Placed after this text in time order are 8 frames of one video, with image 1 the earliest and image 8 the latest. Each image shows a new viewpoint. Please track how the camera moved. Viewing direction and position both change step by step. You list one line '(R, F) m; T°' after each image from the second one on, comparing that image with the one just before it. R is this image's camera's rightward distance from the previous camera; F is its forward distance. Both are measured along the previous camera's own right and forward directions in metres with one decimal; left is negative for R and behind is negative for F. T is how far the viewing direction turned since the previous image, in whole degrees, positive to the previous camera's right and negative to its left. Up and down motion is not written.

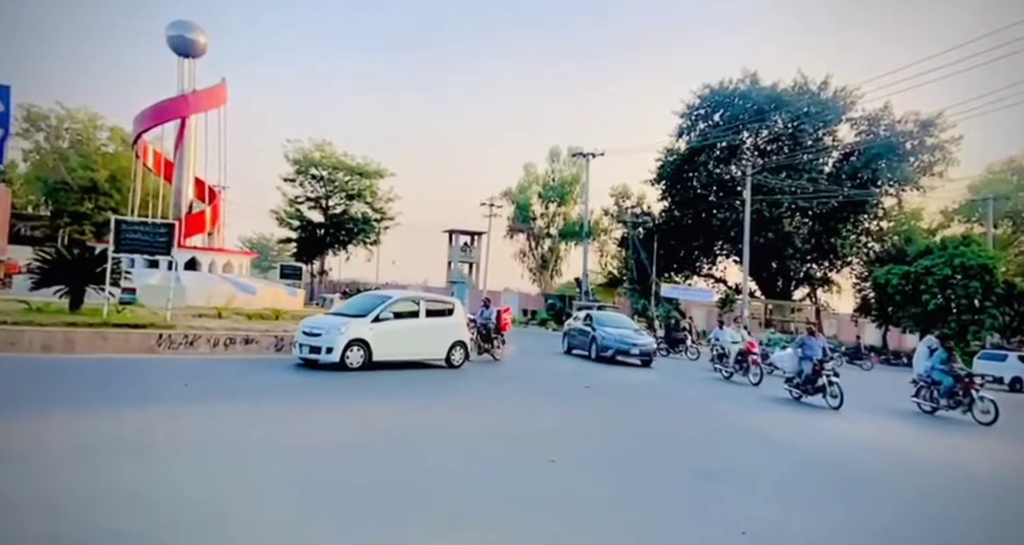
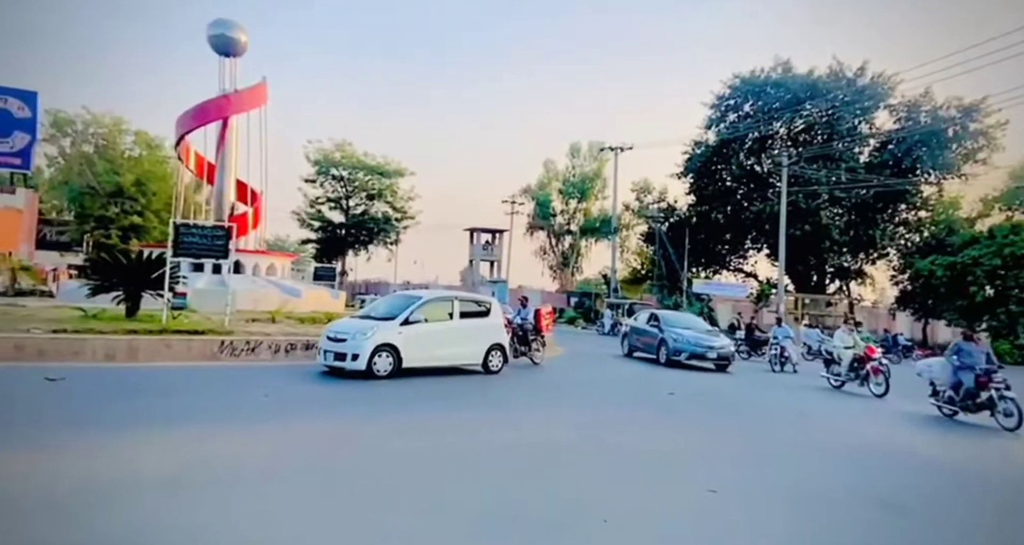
(-0.4, +0.4) m; -2°
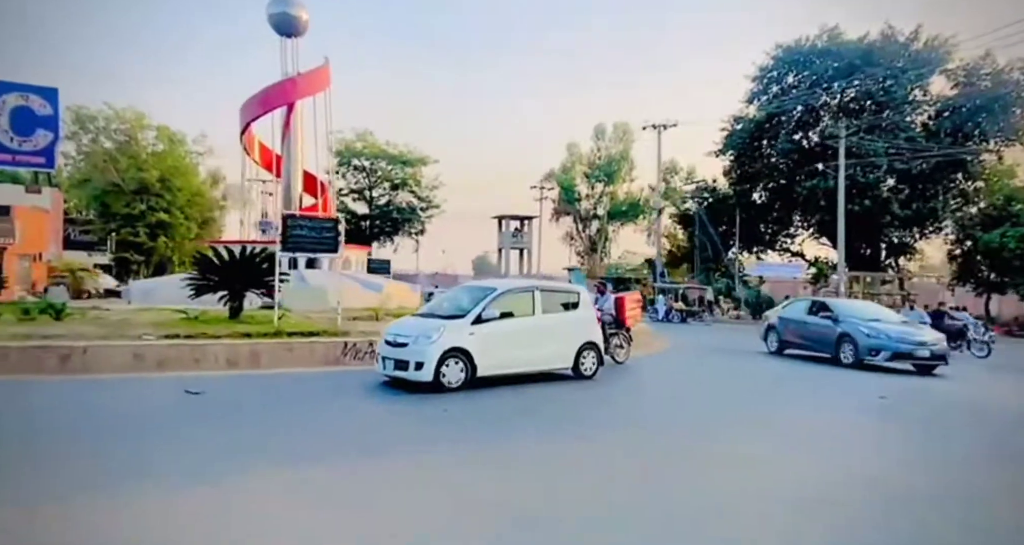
(-0.8, +1.0) m; -2°
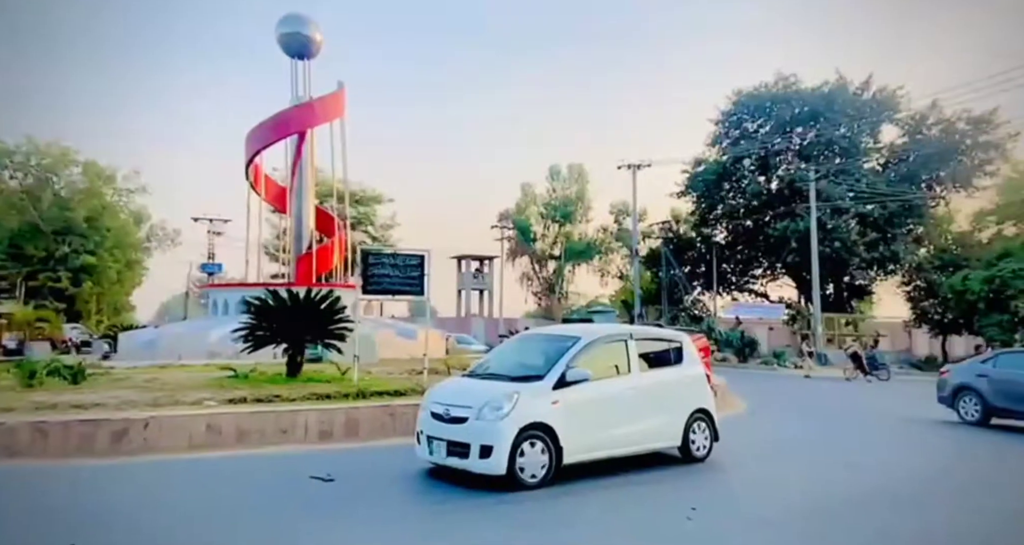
(-0.8, +1.4) m; +5°
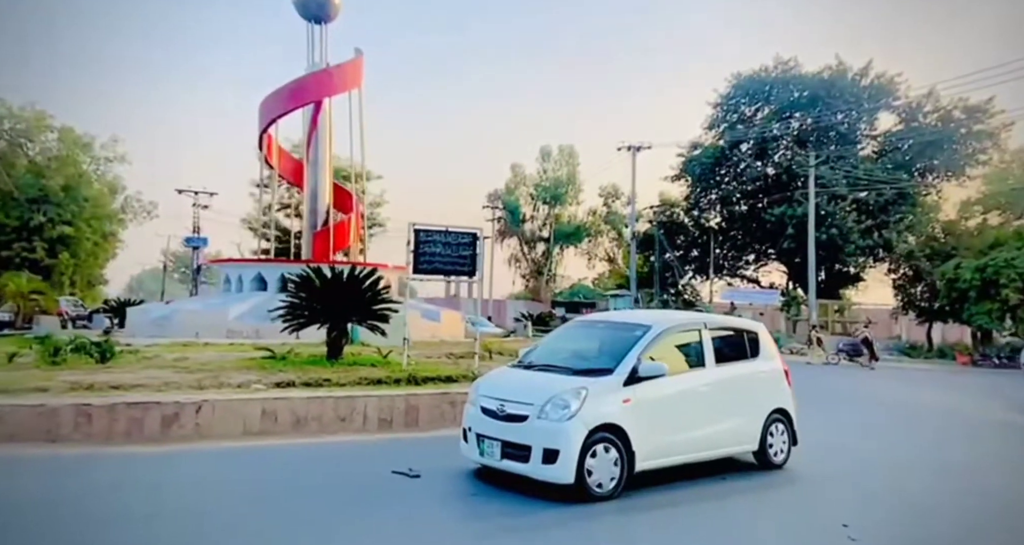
(-0.5, +0.5) m; +2°
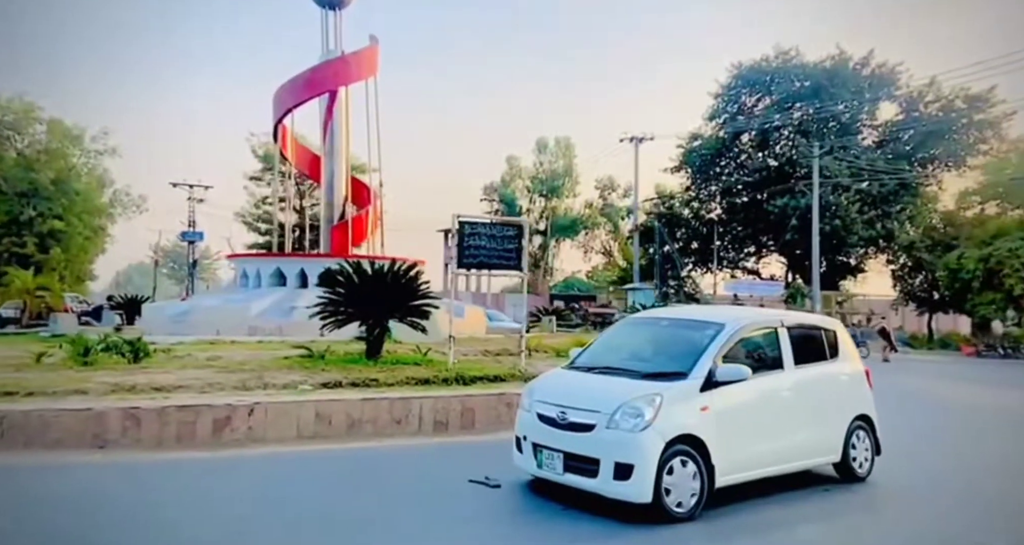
(-0.4, +0.3) m; +1°
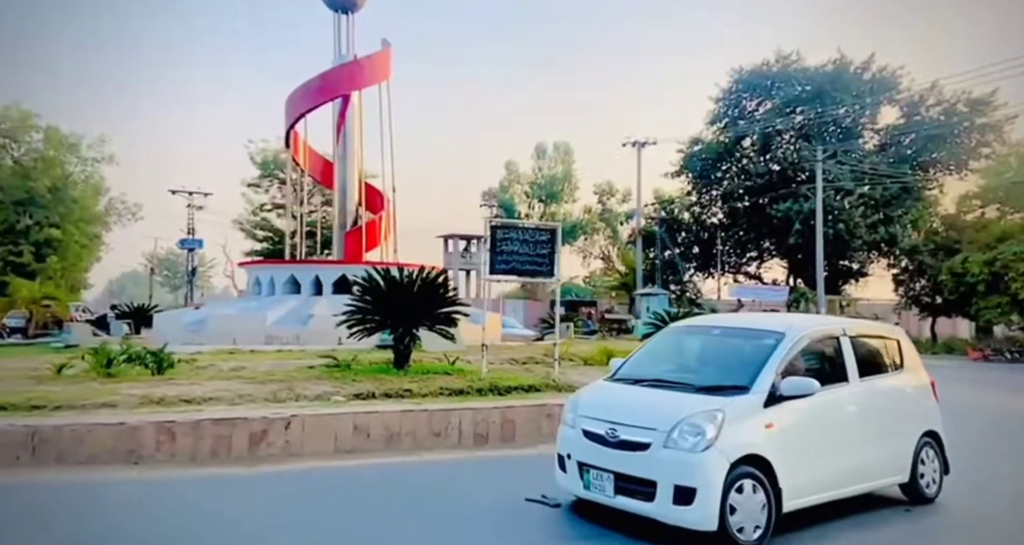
(-0.3, +0.2) m; 0°
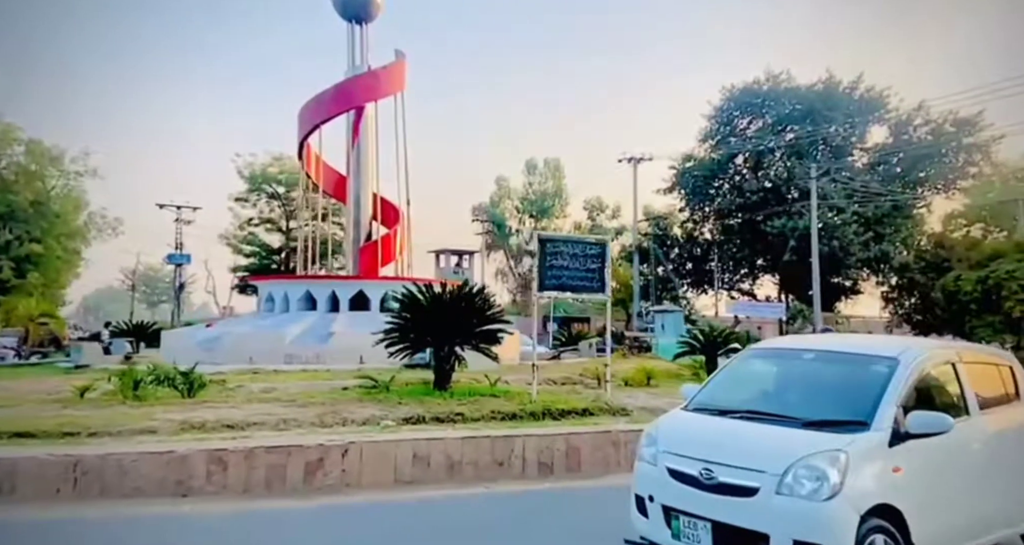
(-0.5, +0.3) m; +1°
